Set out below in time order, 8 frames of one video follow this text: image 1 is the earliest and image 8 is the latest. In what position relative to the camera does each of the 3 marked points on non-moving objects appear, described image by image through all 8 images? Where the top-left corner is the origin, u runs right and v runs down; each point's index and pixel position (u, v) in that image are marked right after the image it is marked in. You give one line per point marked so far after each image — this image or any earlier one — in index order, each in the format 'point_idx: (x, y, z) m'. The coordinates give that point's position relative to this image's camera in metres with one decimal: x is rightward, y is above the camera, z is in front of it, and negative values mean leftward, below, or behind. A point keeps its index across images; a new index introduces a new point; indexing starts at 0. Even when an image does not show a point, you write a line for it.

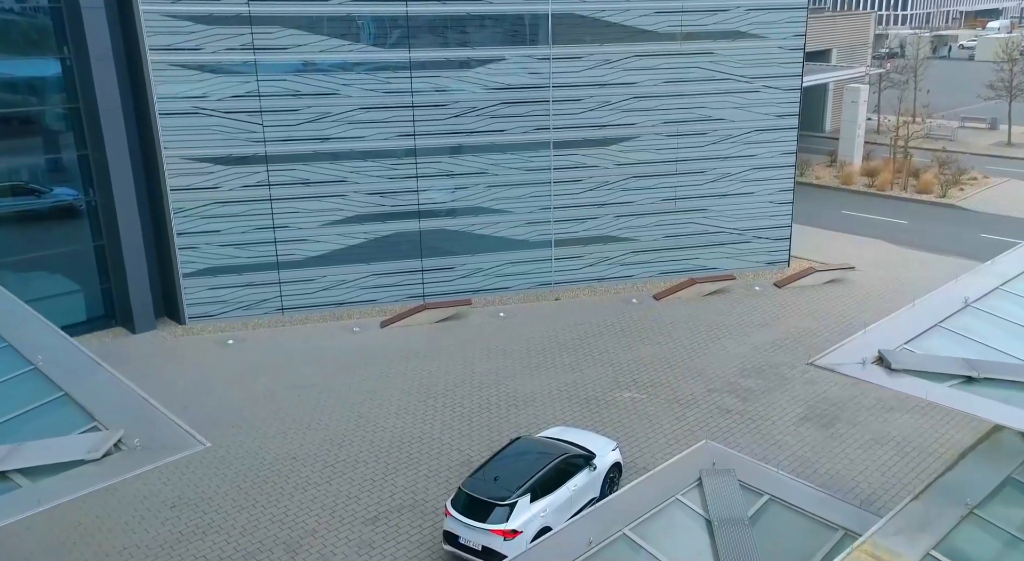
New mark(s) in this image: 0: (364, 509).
0: (-2.5, -3.9, +14.2) m
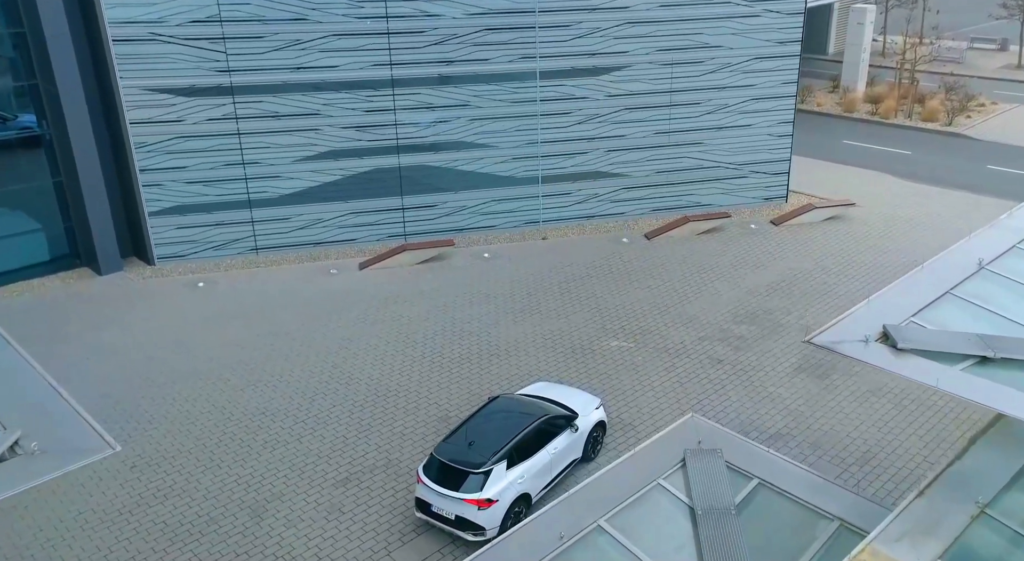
0: (-2.9, -3.1, +13.6) m
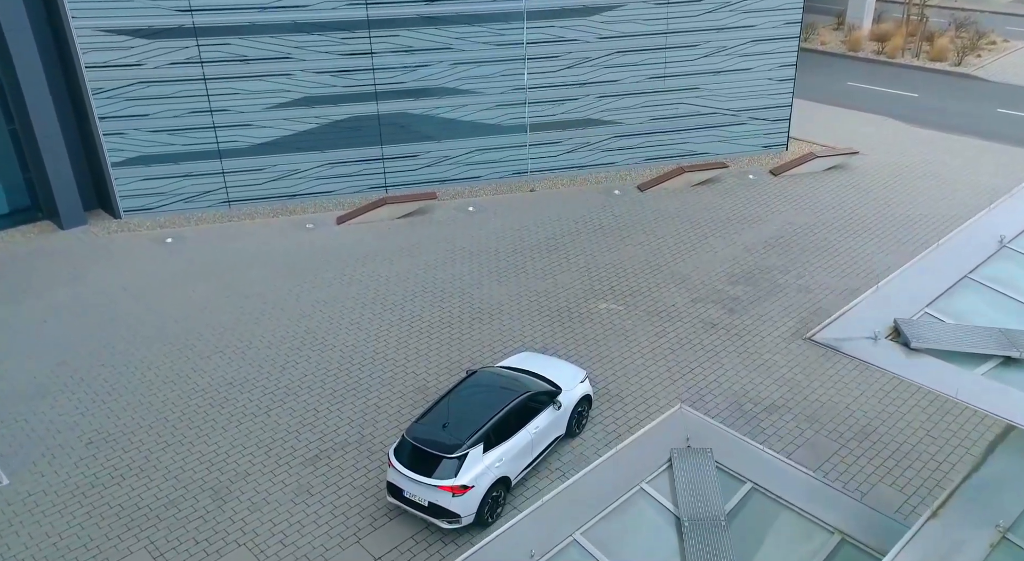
0: (-3.2, -2.5, +12.8) m
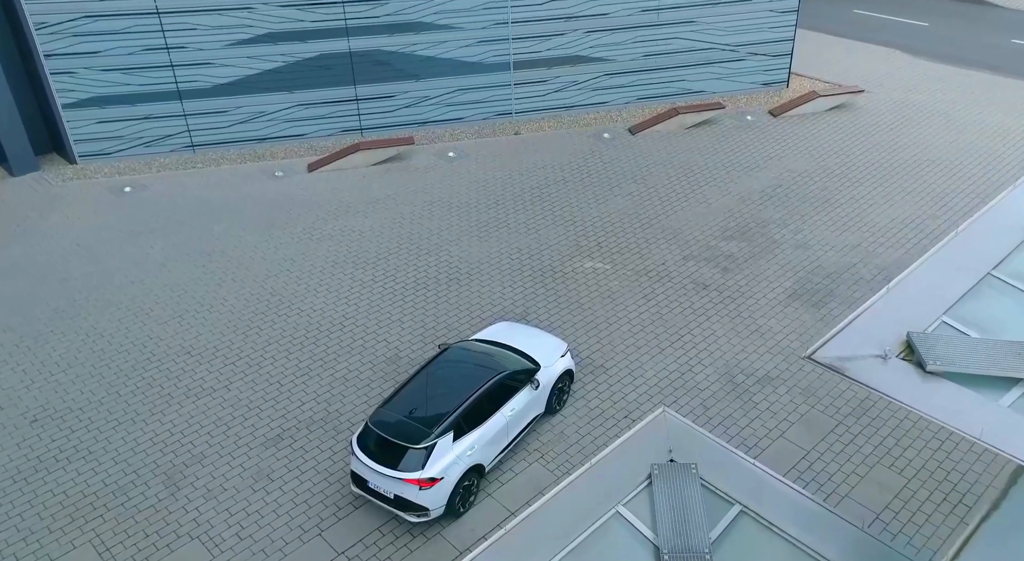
0: (-3.5, -2.1, +12.0) m
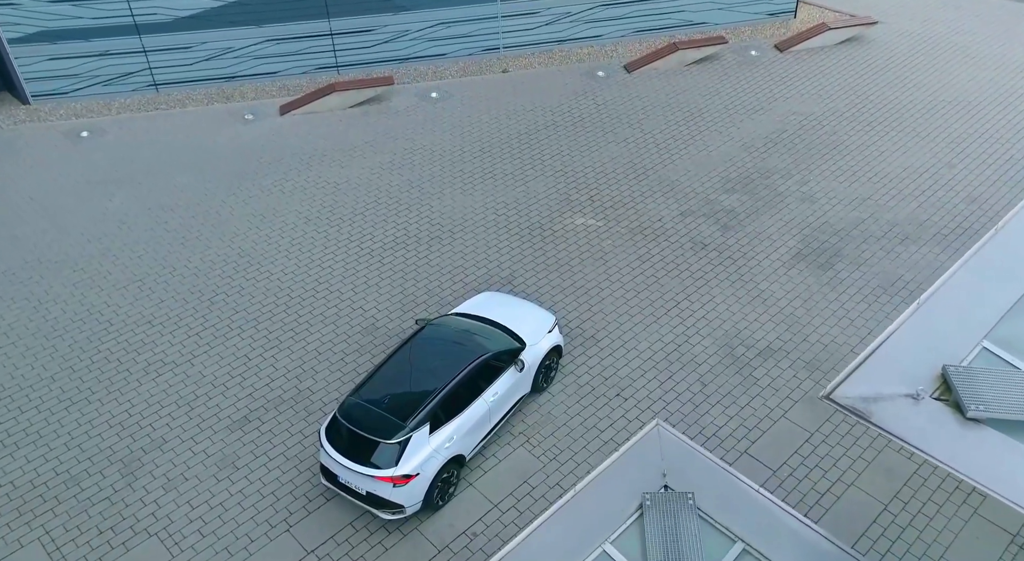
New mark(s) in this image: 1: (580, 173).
0: (-3.7, -1.7, +11.2) m
1: (+1.3, +2.0, +15.5) m
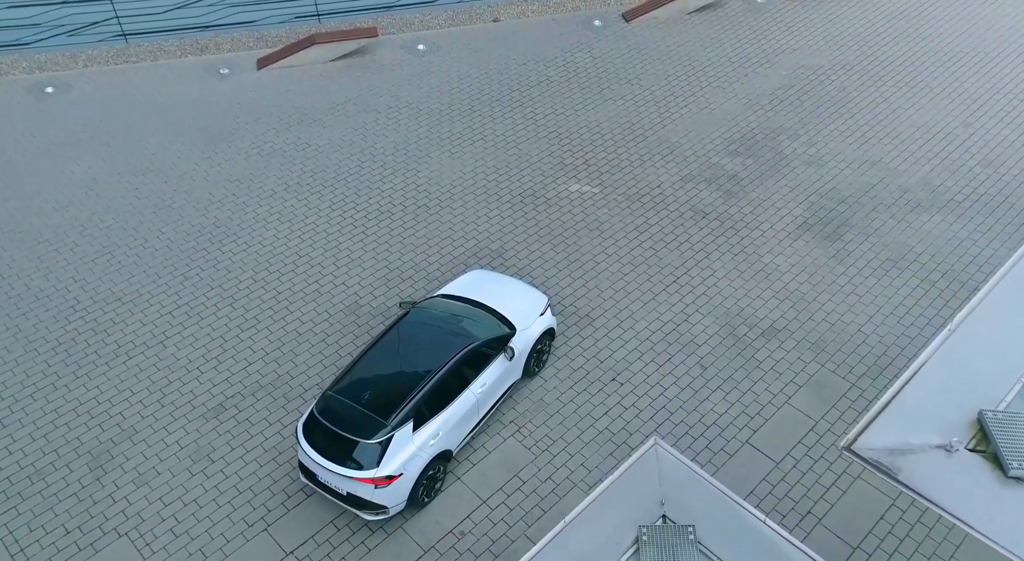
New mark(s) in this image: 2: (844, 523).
0: (-3.9, -1.4, +10.6) m
1: (+1.1, +2.6, +14.6) m
2: (+3.7, -2.7, +9.4) m
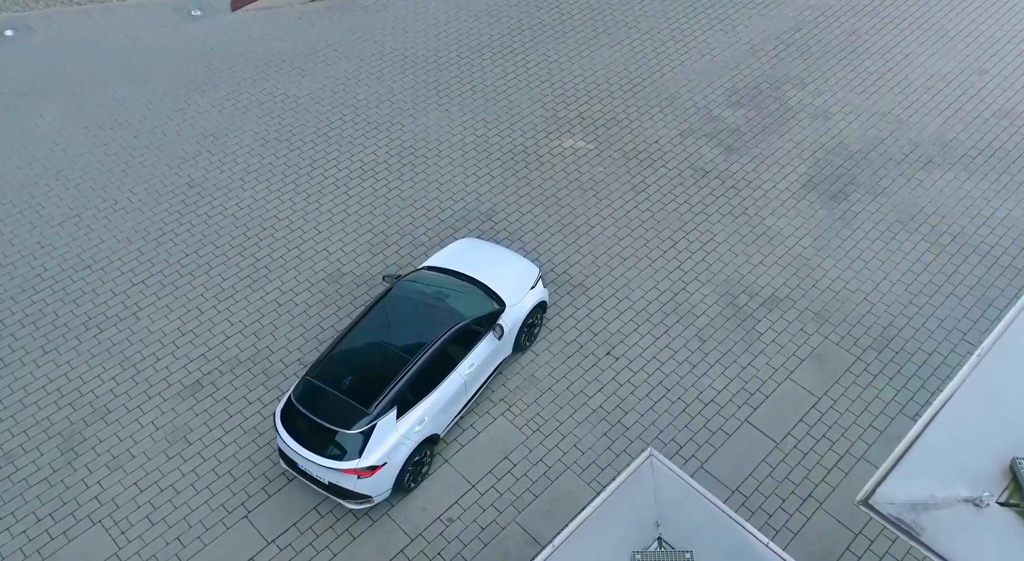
0: (-4.0, -1.1, +10.1) m
1: (+1.0, +3.2, +13.8) m
2: (+3.6, -2.5, +9.1) m
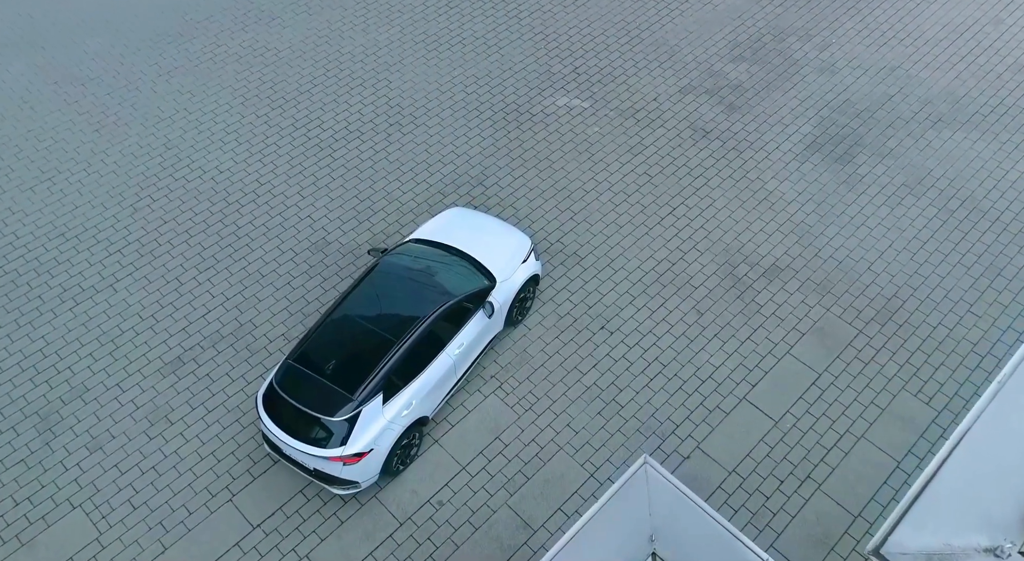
0: (-4.1, -0.7, +9.8) m
1: (+0.8, +3.8, +13.1) m
2: (+3.5, -2.2, +8.9) m
